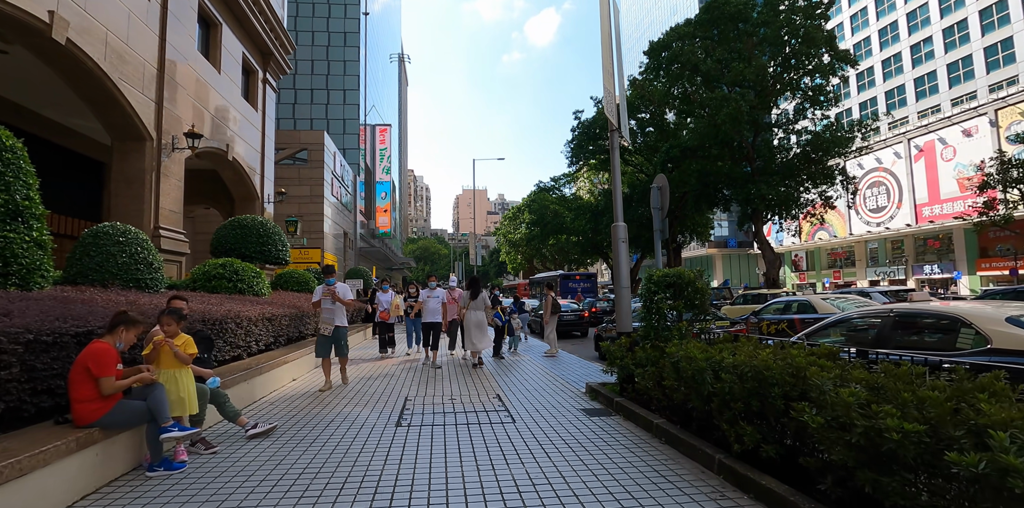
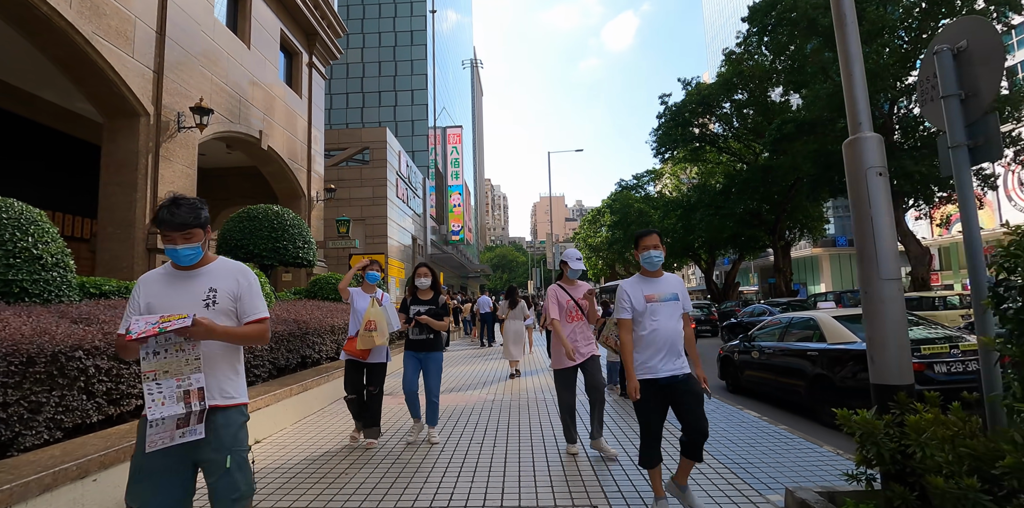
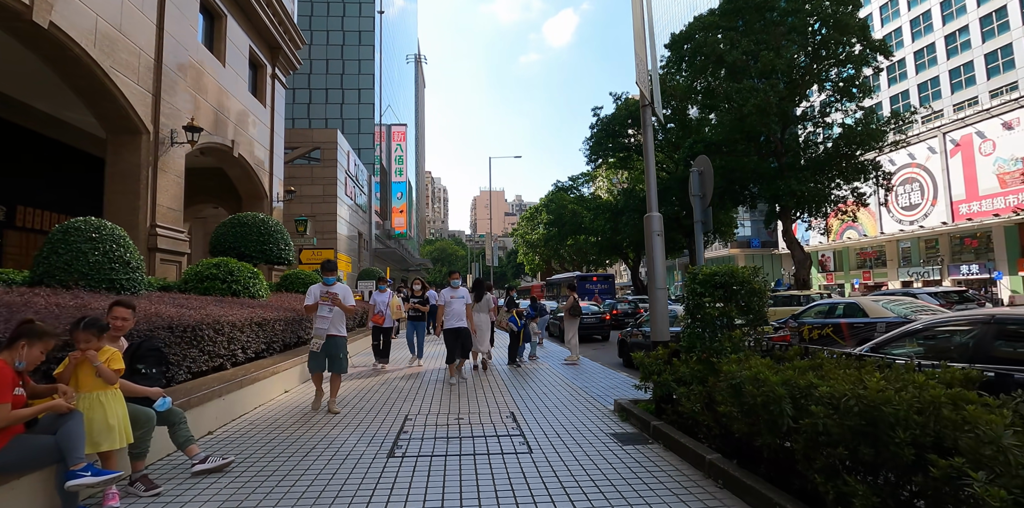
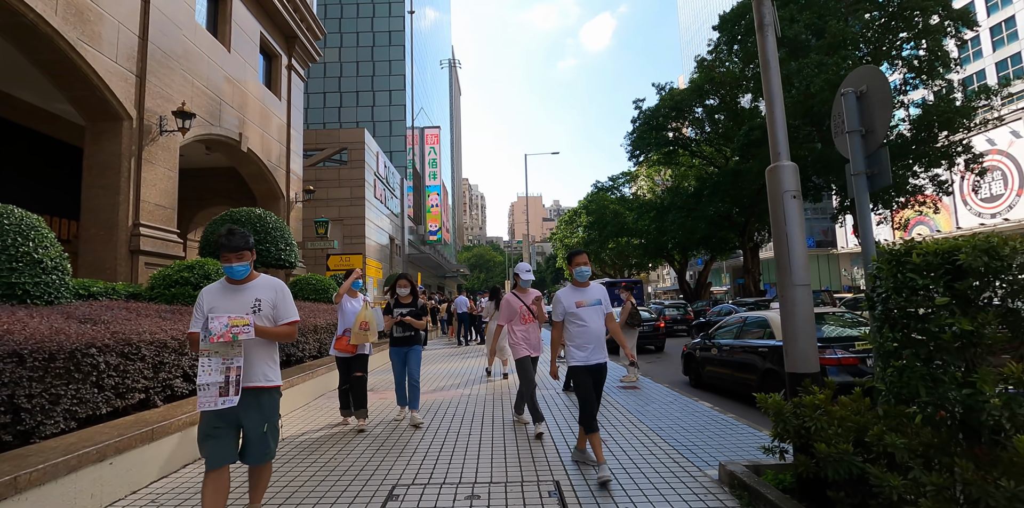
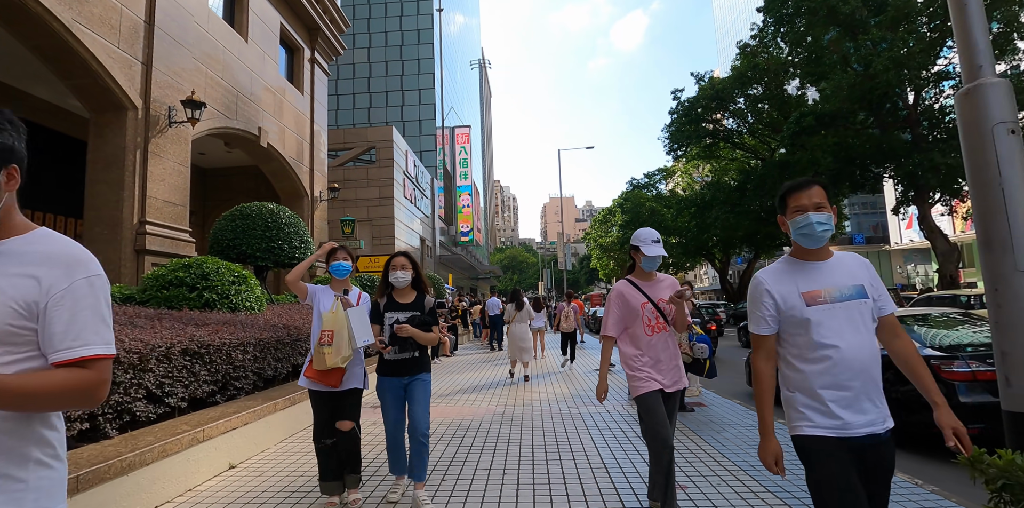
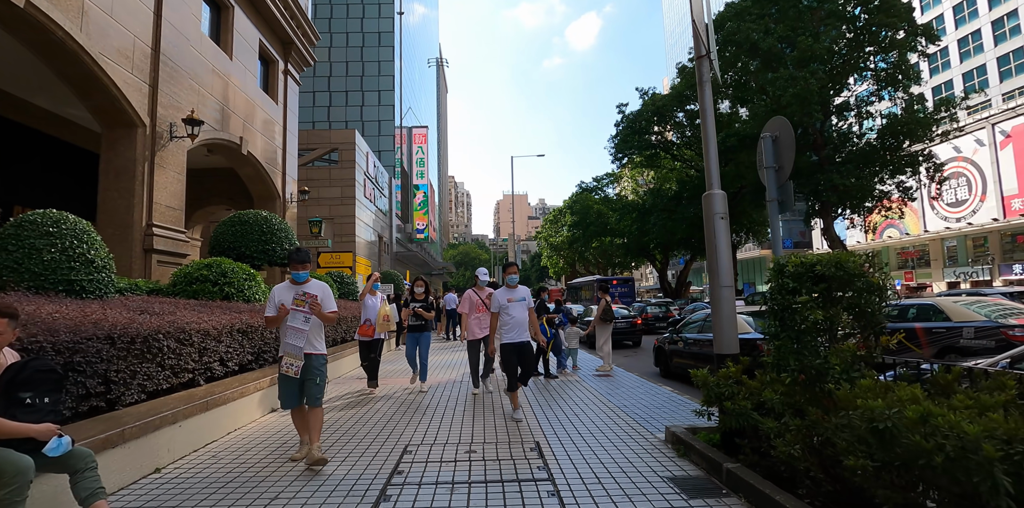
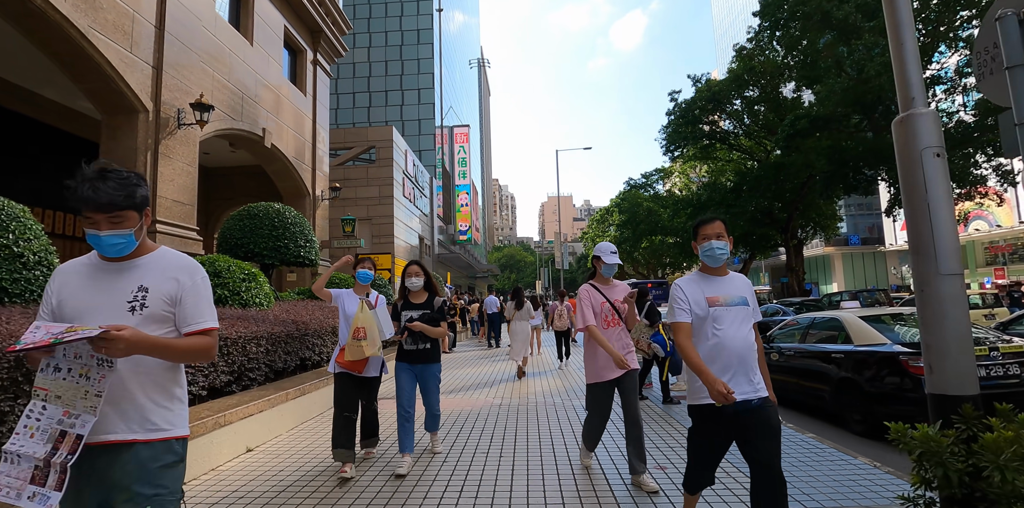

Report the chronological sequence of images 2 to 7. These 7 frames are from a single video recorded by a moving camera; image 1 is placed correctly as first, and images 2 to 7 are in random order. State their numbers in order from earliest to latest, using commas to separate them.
3, 6, 4, 2, 7, 5
